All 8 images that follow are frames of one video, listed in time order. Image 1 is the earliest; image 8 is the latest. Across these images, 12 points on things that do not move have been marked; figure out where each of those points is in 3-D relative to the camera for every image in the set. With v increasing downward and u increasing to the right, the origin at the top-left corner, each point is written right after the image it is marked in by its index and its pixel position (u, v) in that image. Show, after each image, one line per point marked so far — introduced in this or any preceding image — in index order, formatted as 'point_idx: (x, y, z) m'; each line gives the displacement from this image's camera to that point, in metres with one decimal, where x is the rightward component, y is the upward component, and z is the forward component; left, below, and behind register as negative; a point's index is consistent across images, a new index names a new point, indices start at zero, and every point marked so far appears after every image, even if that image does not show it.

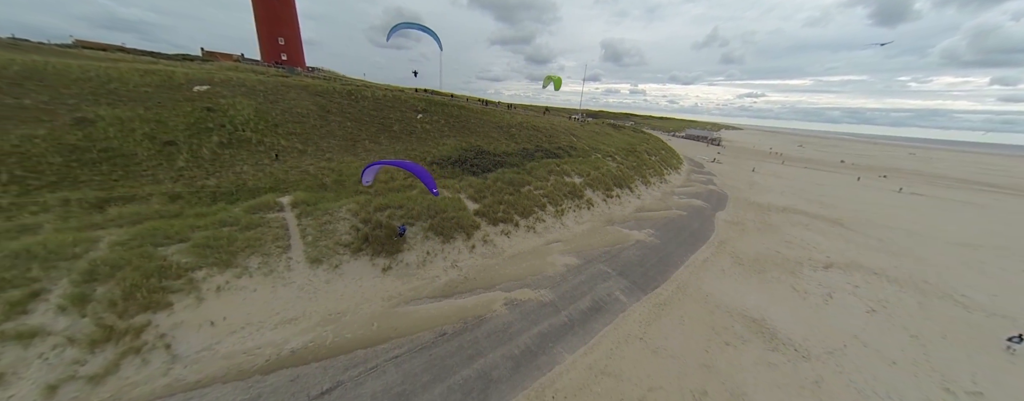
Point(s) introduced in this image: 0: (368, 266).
0: (-5.1, -2.4, +9.6) m
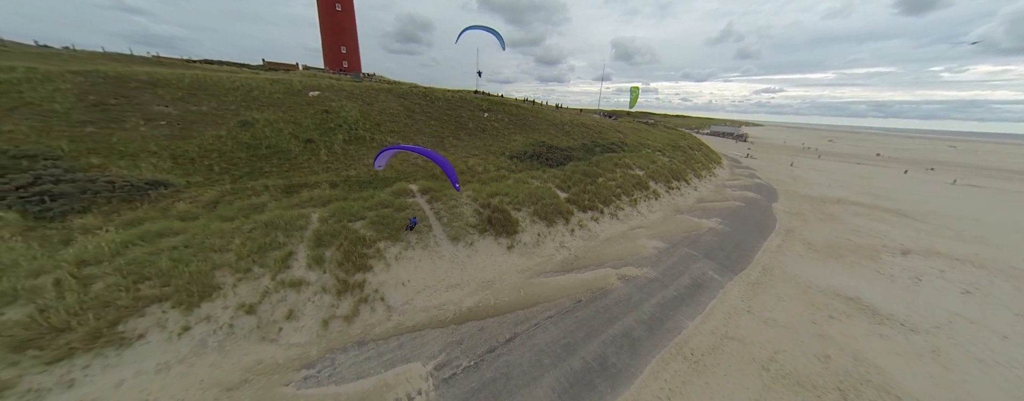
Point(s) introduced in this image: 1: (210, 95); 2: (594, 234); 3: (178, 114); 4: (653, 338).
0: (-0.6, -1.8, +10.9) m
1: (-14.5, +5.1, +13.2) m
2: (+4.1, -1.7, +13.5) m
3: (-14.3, +3.7, +11.6) m
4: (+4.6, -4.4, +8.7) m
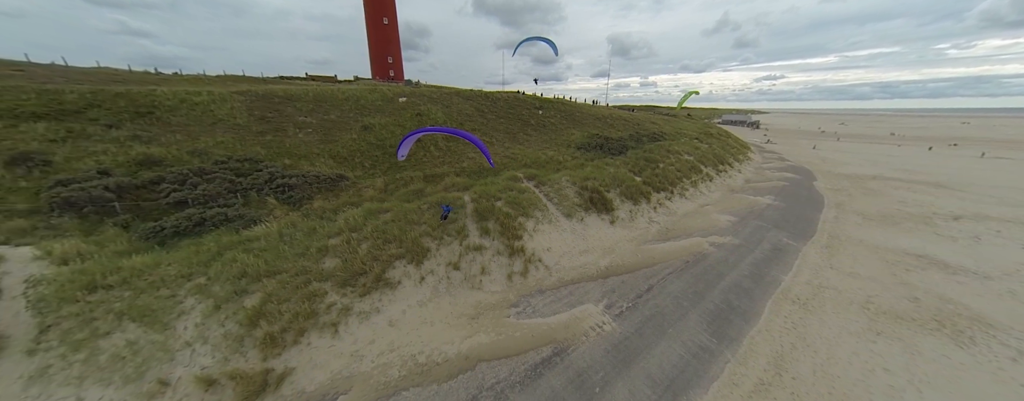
0: (+4.2, -0.9, +12.5) m
1: (-10.0, +5.4, +15.2) m
2: (+8.9, -0.6, +15.0) m
3: (-9.8, +3.9, +13.7) m
4: (+9.4, -3.2, +10.2) m
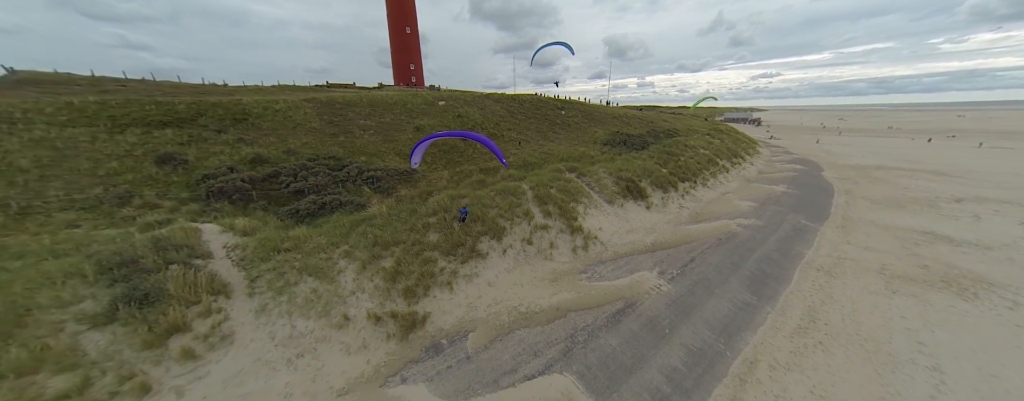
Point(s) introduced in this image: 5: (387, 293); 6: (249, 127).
0: (+6.5, -0.3, +13.9) m
1: (-7.7, +5.7, +16.8) m
2: (+11.3, +0.1, +16.4) m
3: (-7.6, +4.3, +15.2) m
4: (+11.7, -2.5, +11.5) m
5: (-3.2, -2.4, +7.0) m
6: (-12.1, +3.4, +12.5) m
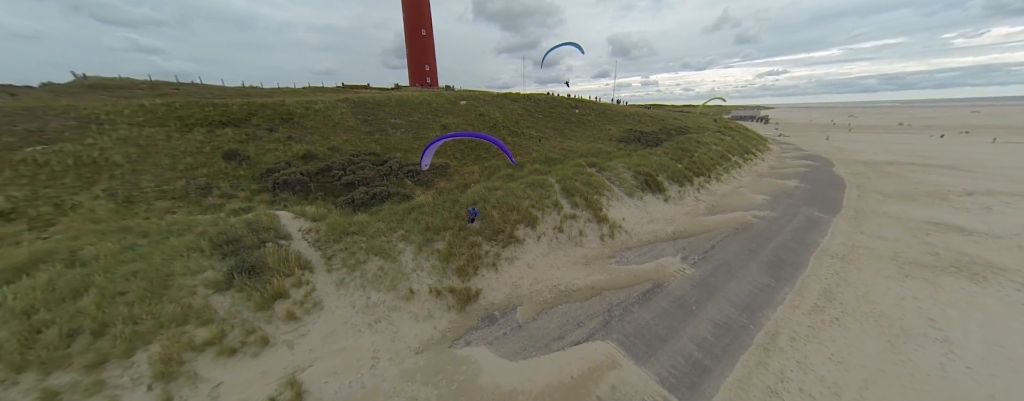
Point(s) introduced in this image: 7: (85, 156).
0: (+7.8, +0.1, +14.5) m
1: (-6.4, +6.0, +17.7) m
2: (+12.6, +0.5, +17.0) m
3: (-6.2, +4.6, +16.1) m
4: (+13.0, -2.1, +12.1) m
5: (-2.0, -2.0, +7.8) m
6: (-10.8, +3.7, +13.5) m
7: (-14.7, +1.5, +9.5) m
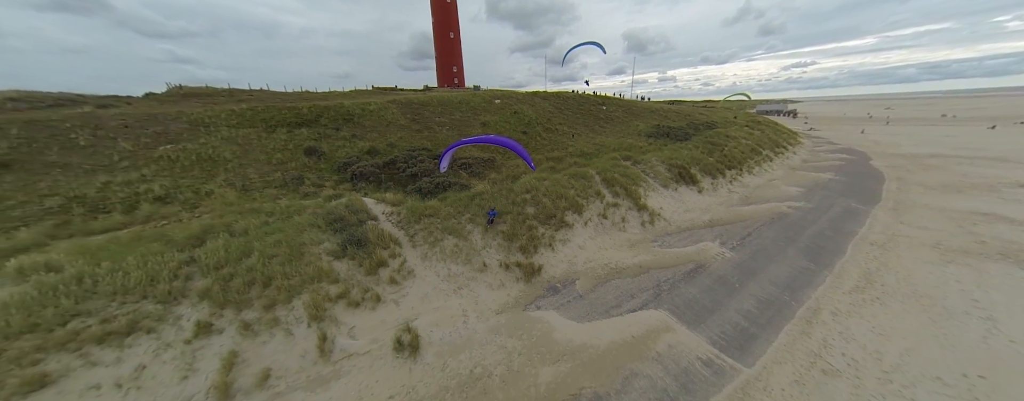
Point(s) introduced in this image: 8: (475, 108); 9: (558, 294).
0: (+10.0, +0.6, +15.1) m
1: (-4.1, +6.4, +18.9) m
2: (+14.9, +1.0, +17.3) m
3: (-4.0, +5.0, +17.3) m
4: (+15.1, -1.6, +12.4) m
5: (-0.1, -1.6, +8.9) m
6: (-8.6, +4.2, +15.0) m
7: (-12.7, +1.9, +11.2) m
8: (-2.8, +6.7, +19.5) m
9: (+1.4, -2.8, +8.1) m
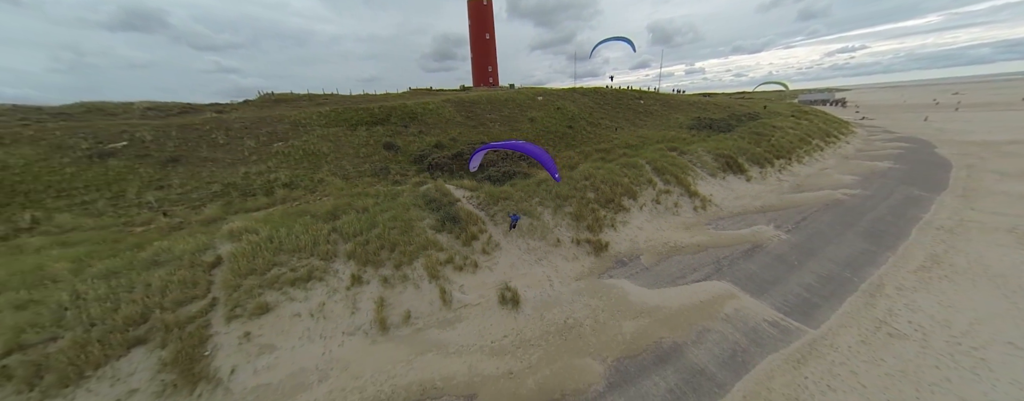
0: (+12.9, +1.3, +15.4) m
1: (-0.8, +7.1, +20.2) m
2: (+18.0, +1.7, +17.2) m
3: (-0.9, +5.7, +18.6) m
4: (+17.8, -0.9, +12.3) m
5: (+2.4, -1.0, +9.9) m
6: (-5.7, +4.8, +16.7) m
7: (-10.0, +2.5, +13.2) m
8: (+0.5, +7.3, +20.7) m
9: (+3.8, -2.2, +9.0) m
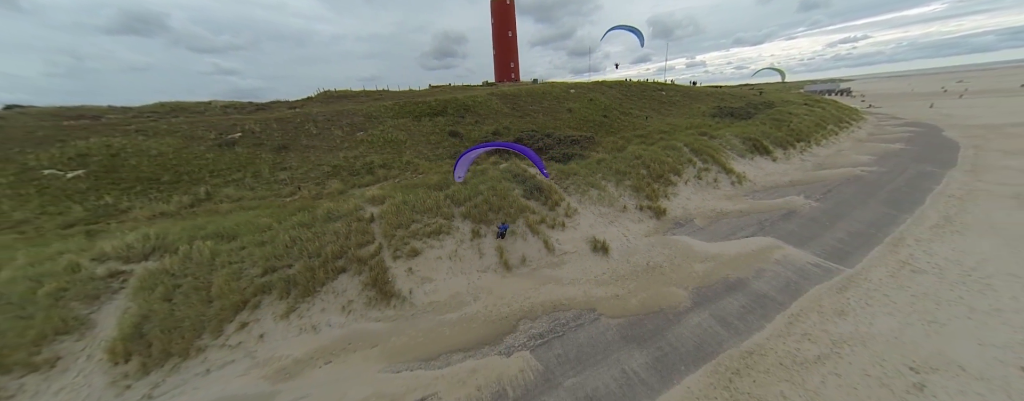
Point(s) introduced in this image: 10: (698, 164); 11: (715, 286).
0: (+15.9, +2.6, +17.0) m
1: (+2.1, +8.3, +21.9) m
2: (+21.0, +3.1, +18.7) m
3: (+2.1, +6.8, +20.3) m
4: (+20.8, +0.5, +13.9) m
5: (+5.3, +0.2, +11.6) m
6: (-2.7, +5.9, +18.4) m
7: (-7.1, +3.5, +15.0) m
8: (+3.4, +8.5, +22.4) m
9: (+6.8, -1.0, +10.7) m
10: (+9.9, +2.0, +14.5) m
11: (+6.0, -2.5, +8.0) m
